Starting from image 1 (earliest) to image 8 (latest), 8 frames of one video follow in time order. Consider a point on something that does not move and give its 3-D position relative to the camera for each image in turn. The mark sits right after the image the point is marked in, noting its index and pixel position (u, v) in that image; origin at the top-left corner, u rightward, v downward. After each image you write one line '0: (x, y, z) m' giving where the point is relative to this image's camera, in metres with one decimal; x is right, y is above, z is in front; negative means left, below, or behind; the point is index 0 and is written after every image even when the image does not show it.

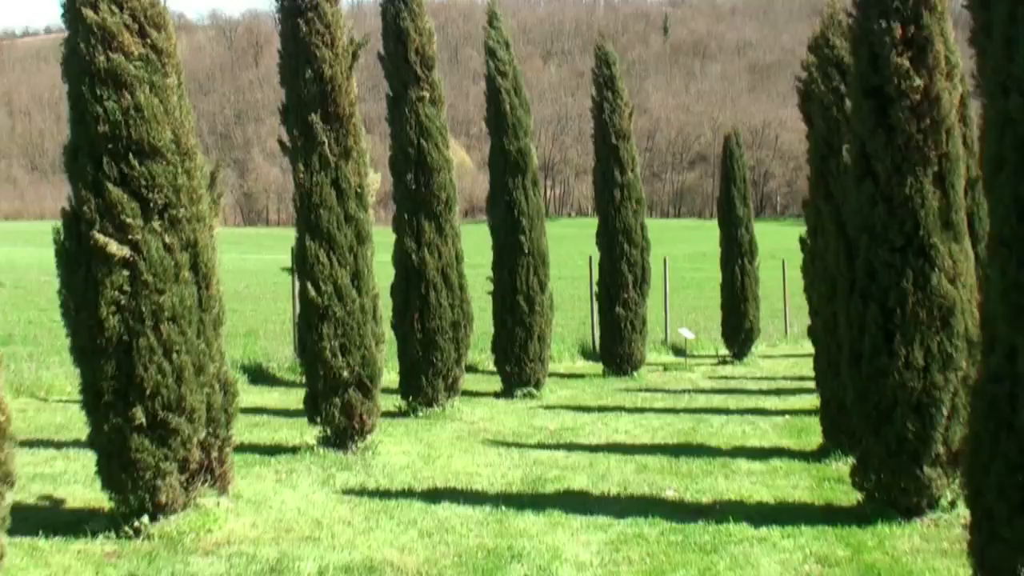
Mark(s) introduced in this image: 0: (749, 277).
0: (+4.0, +0.2, +19.8) m
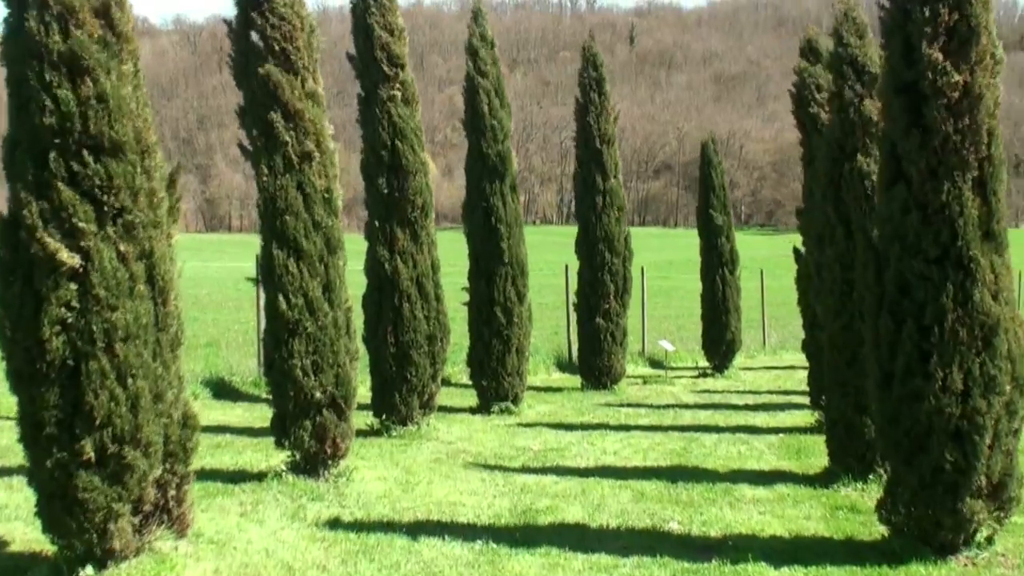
0: (+3.6, 0.0, +19.2) m
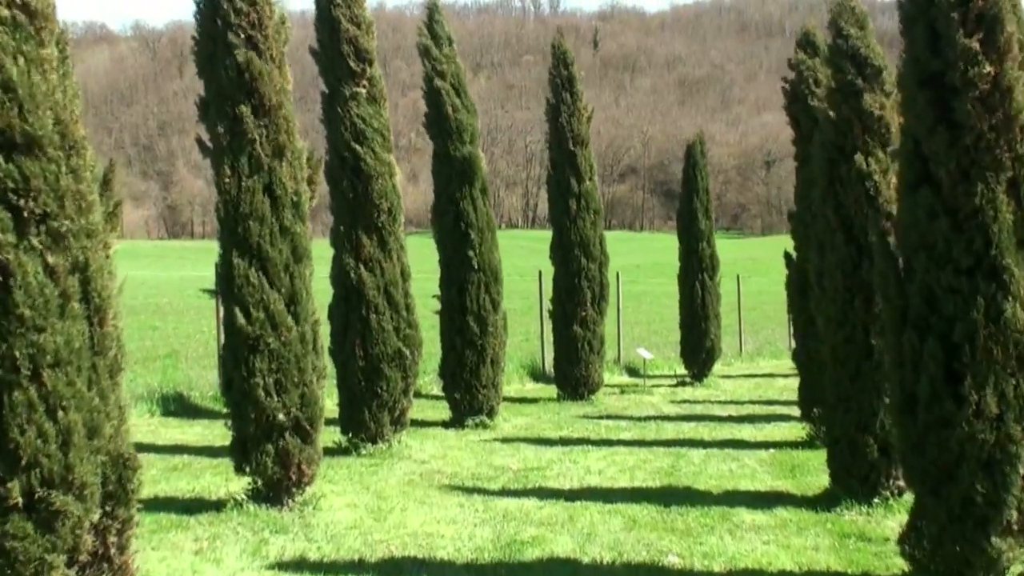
0: (+3.2, -0.1, +18.6) m
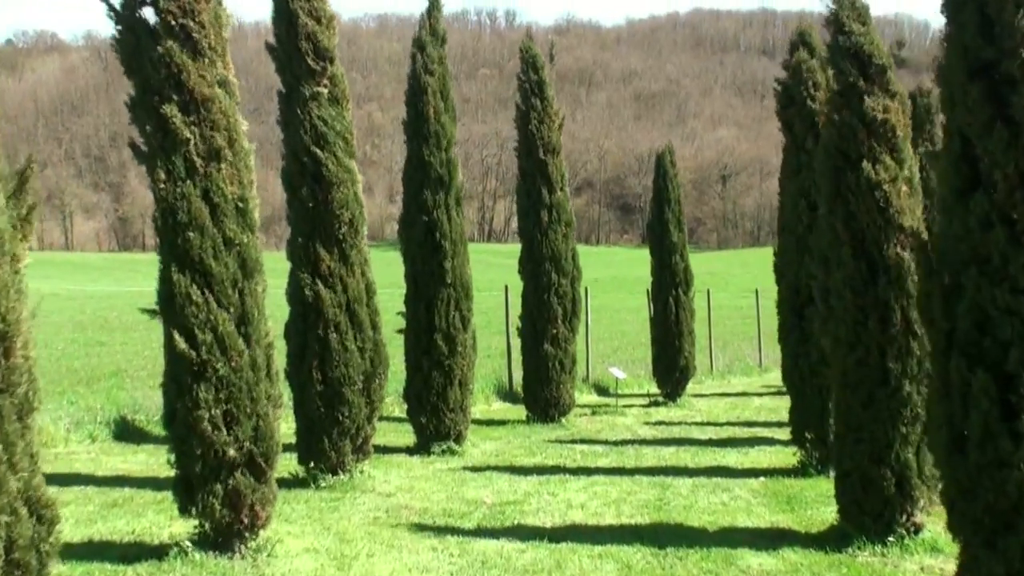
0: (+2.6, -0.3, +17.9) m
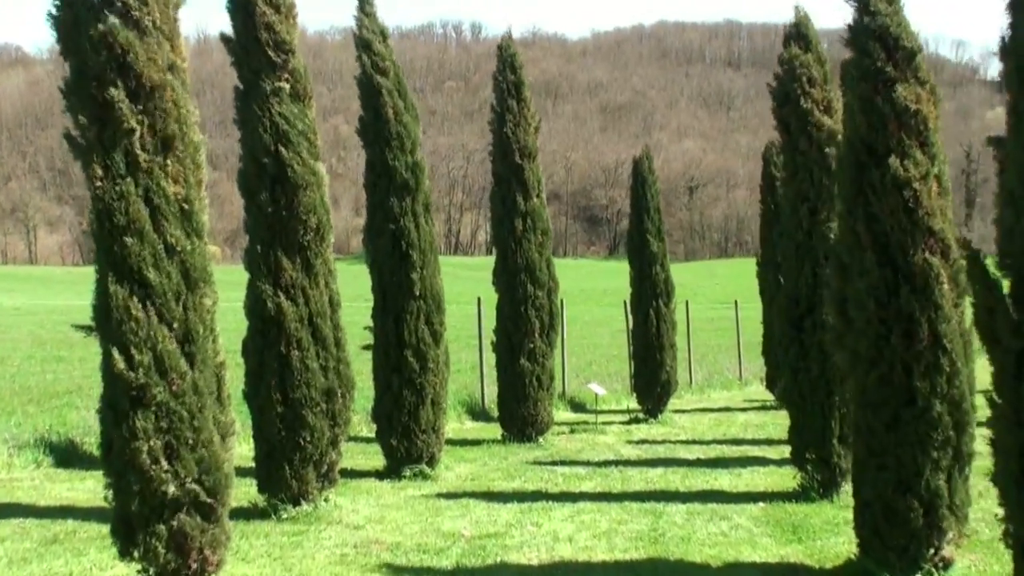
0: (+2.2, -0.5, +17.2) m
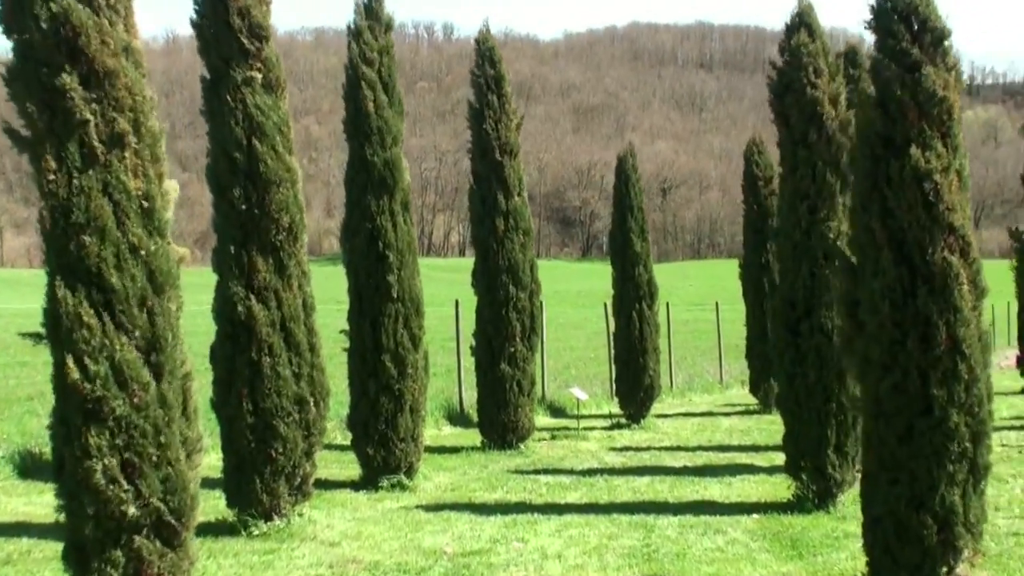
0: (+1.9, -0.5, +16.8) m
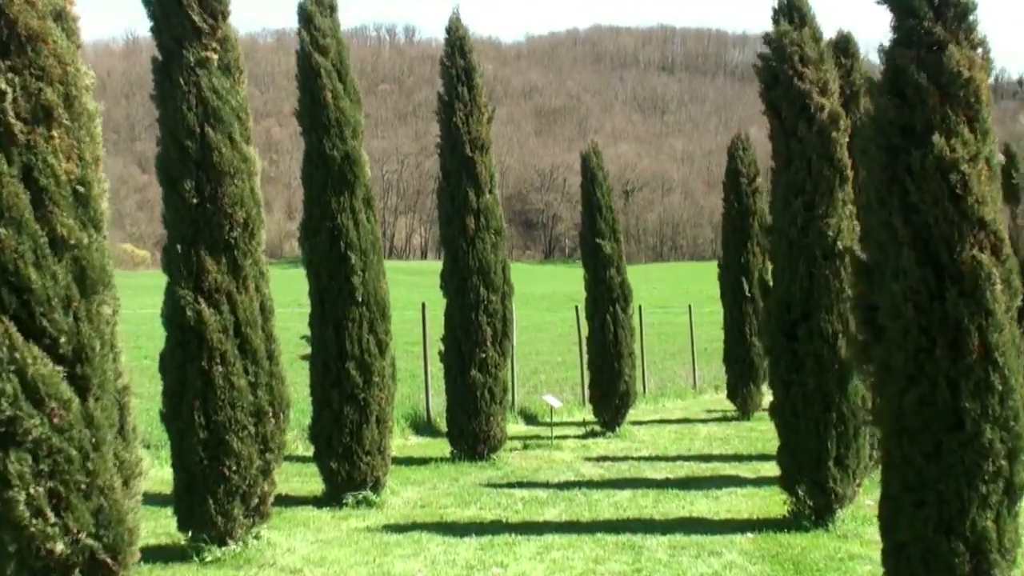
0: (+1.5, -0.5, +16.1) m
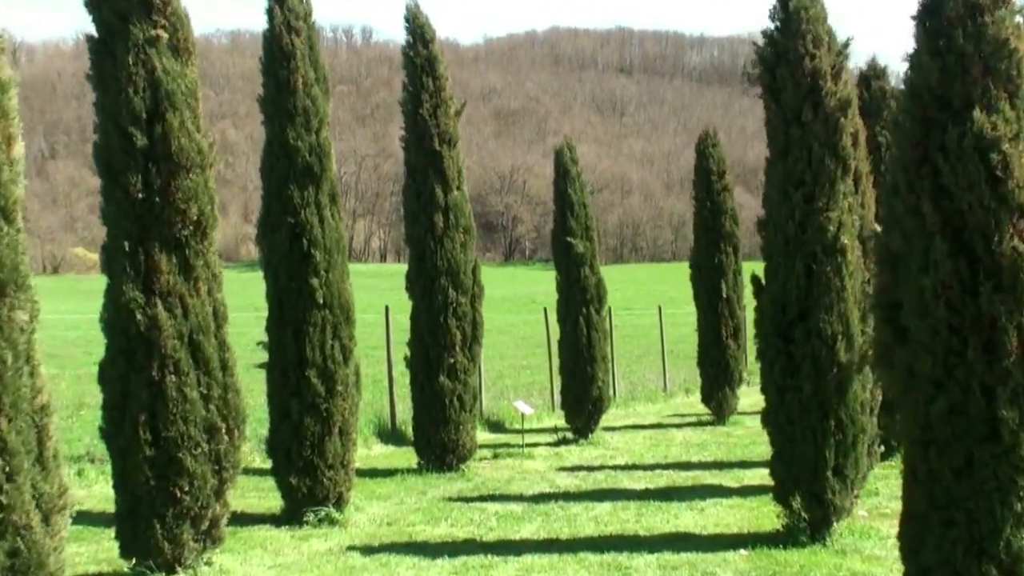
0: (+1.1, -0.6, +15.5) m
